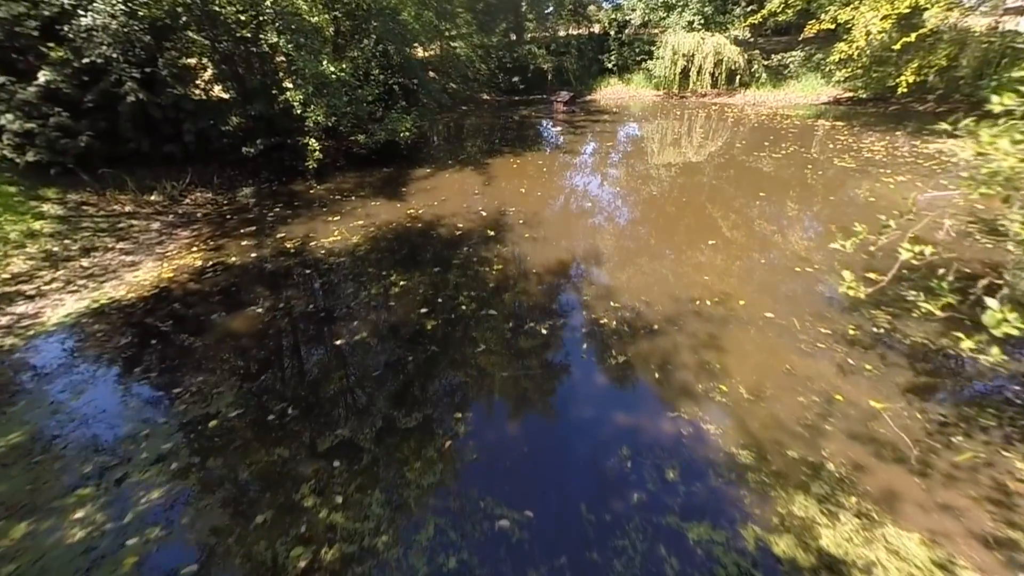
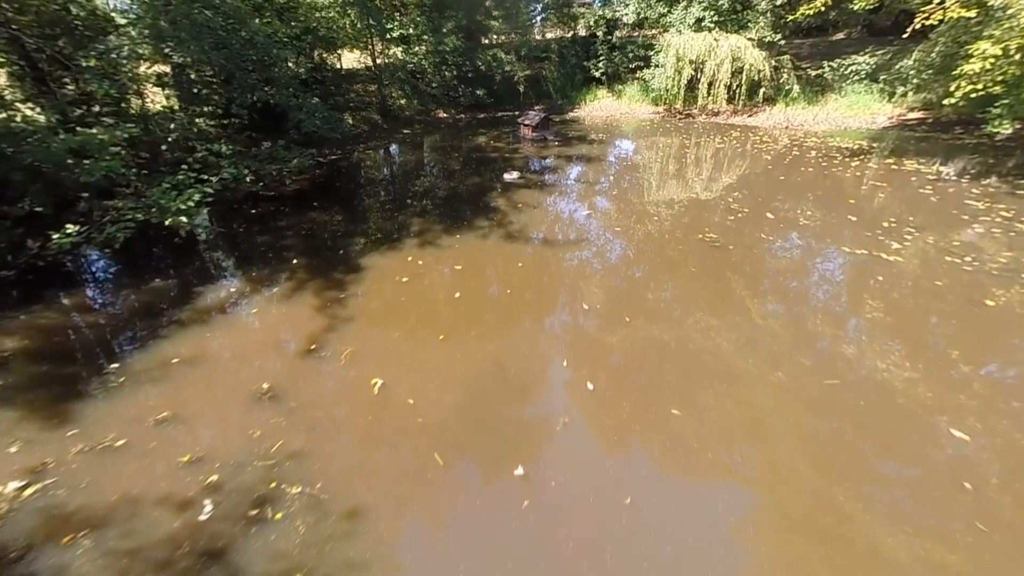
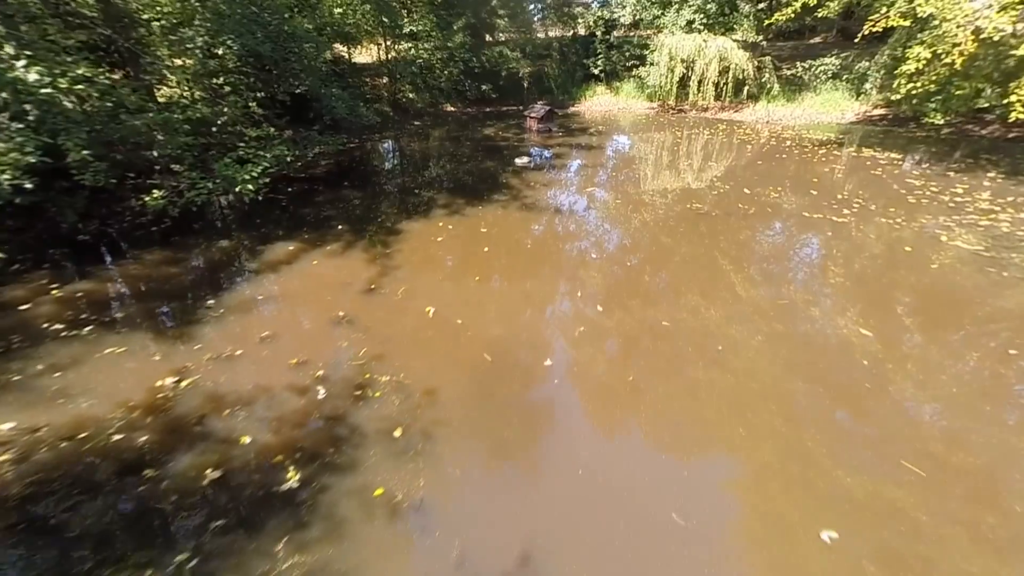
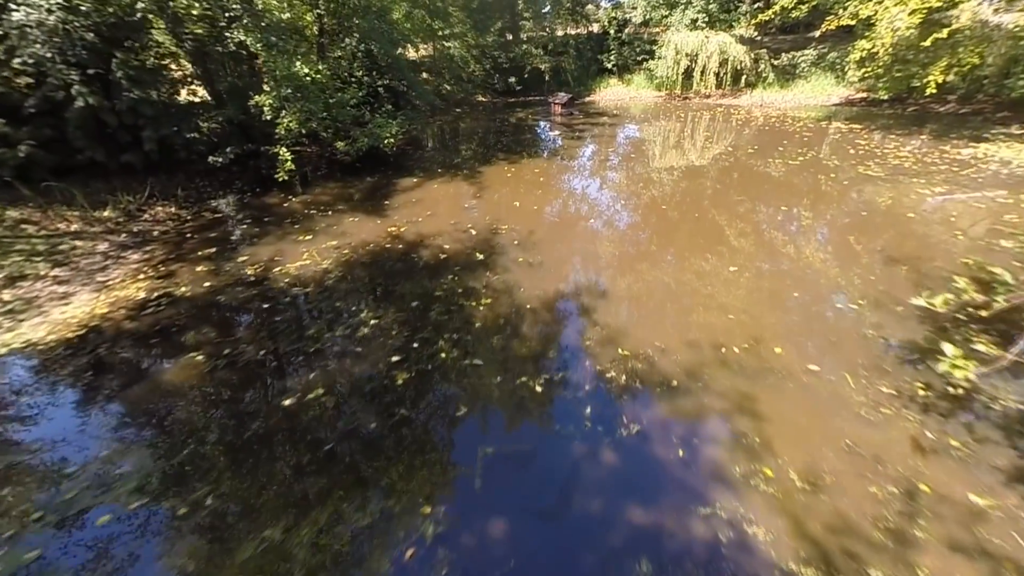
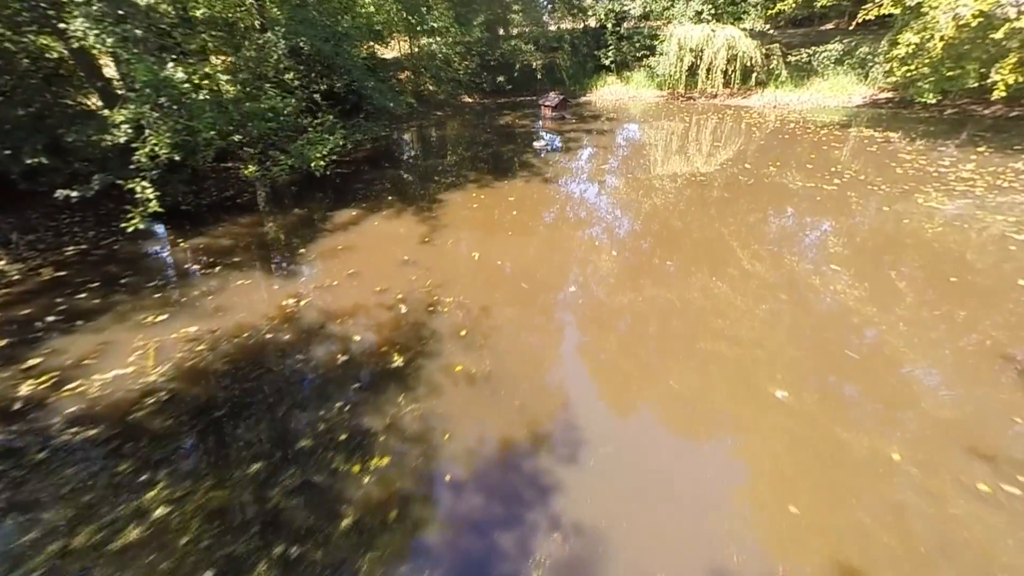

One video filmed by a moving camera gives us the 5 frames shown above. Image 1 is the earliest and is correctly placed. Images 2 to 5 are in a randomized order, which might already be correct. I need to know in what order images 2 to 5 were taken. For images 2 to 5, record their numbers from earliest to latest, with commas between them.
4, 5, 3, 2
